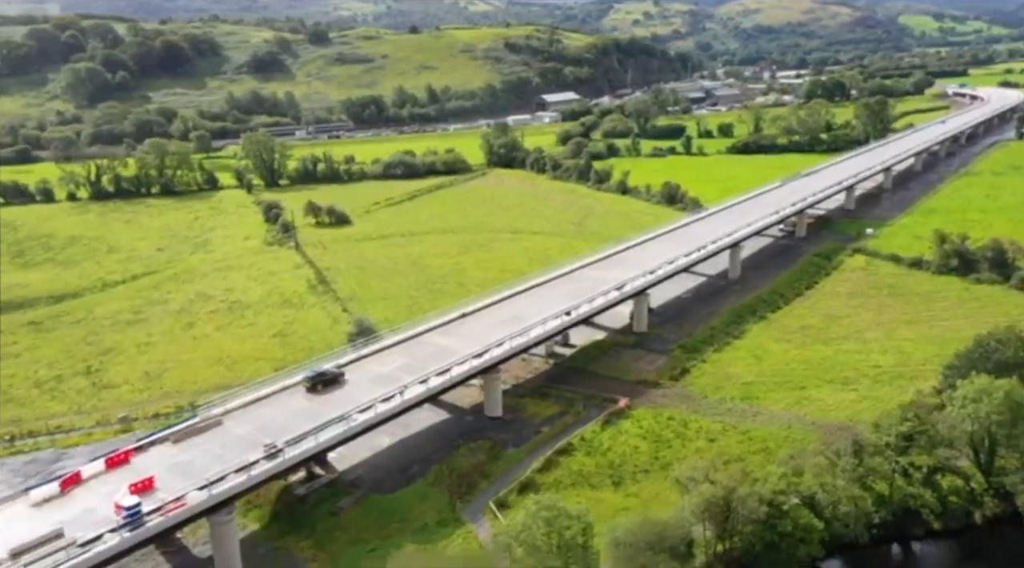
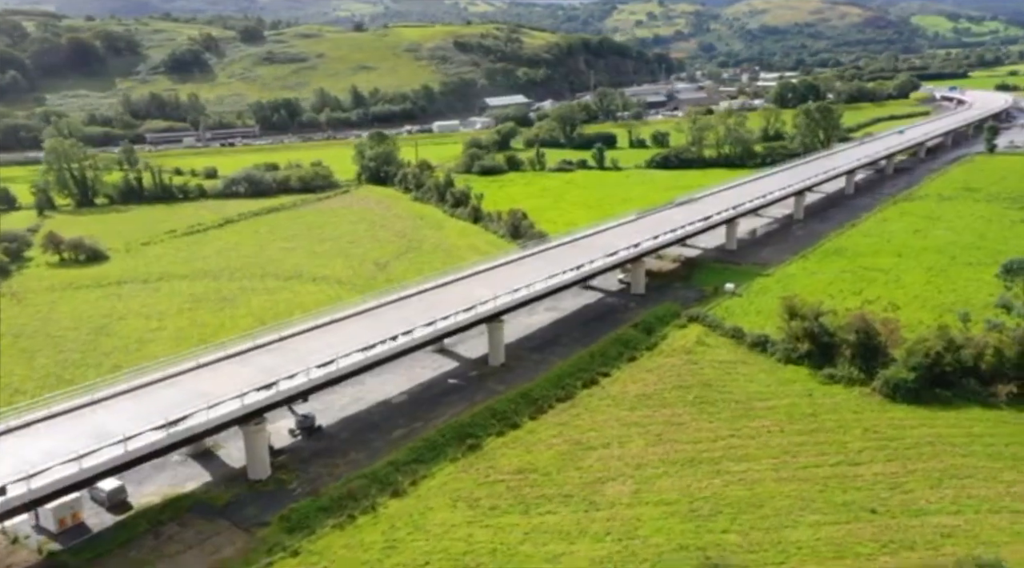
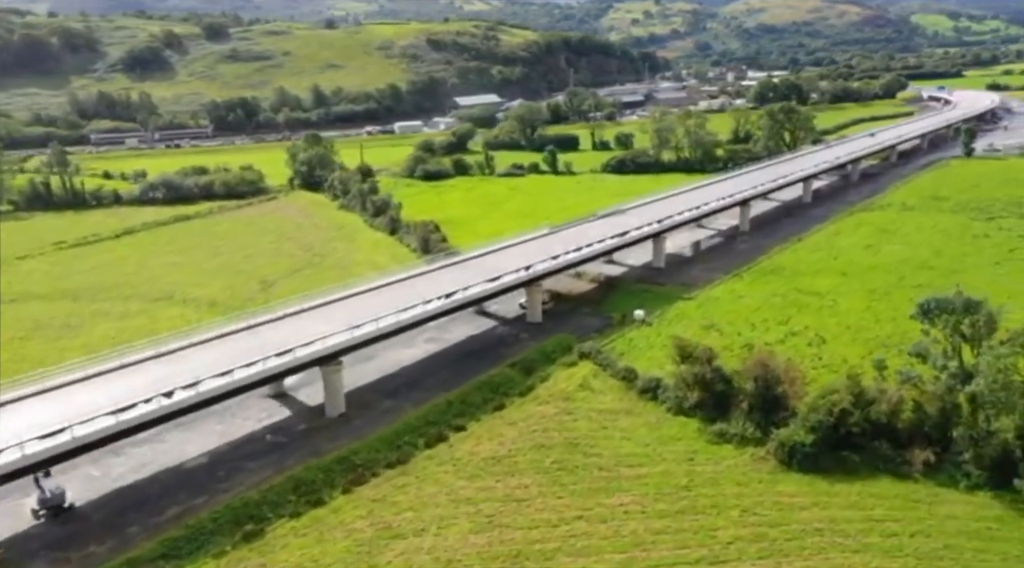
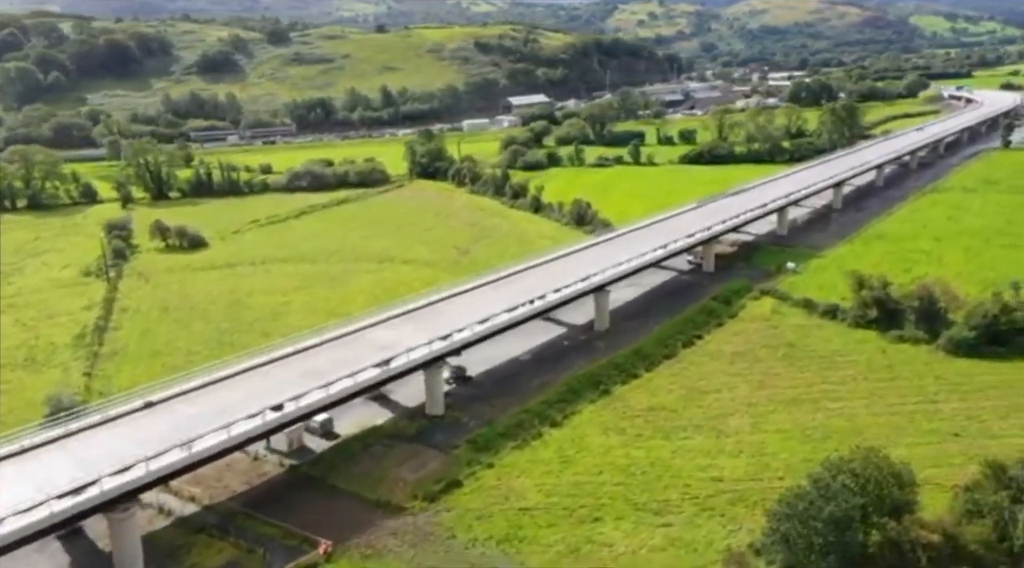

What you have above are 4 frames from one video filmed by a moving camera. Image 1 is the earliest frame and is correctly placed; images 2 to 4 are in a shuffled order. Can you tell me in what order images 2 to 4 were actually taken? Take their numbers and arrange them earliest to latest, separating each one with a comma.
4, 2, 3
